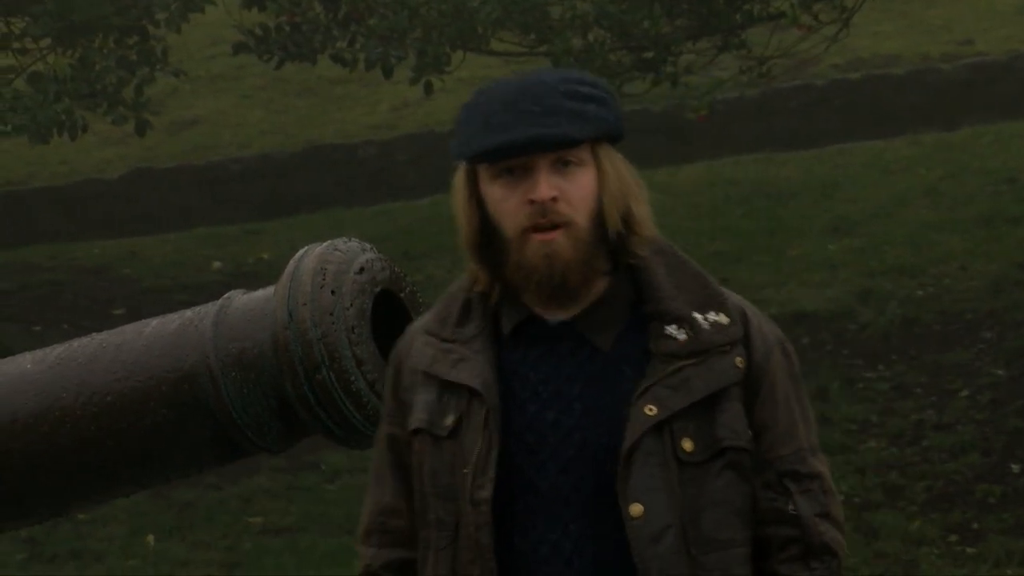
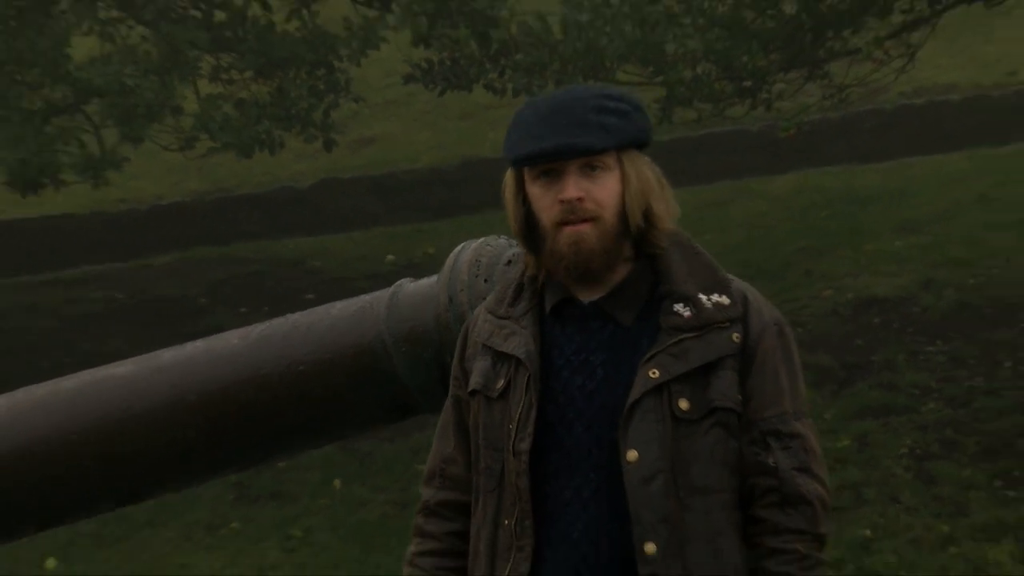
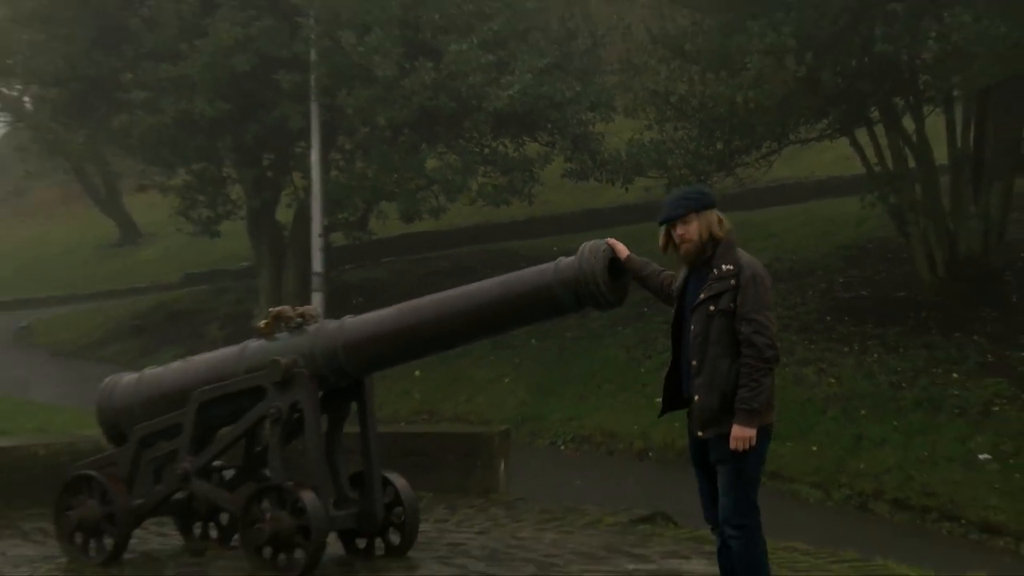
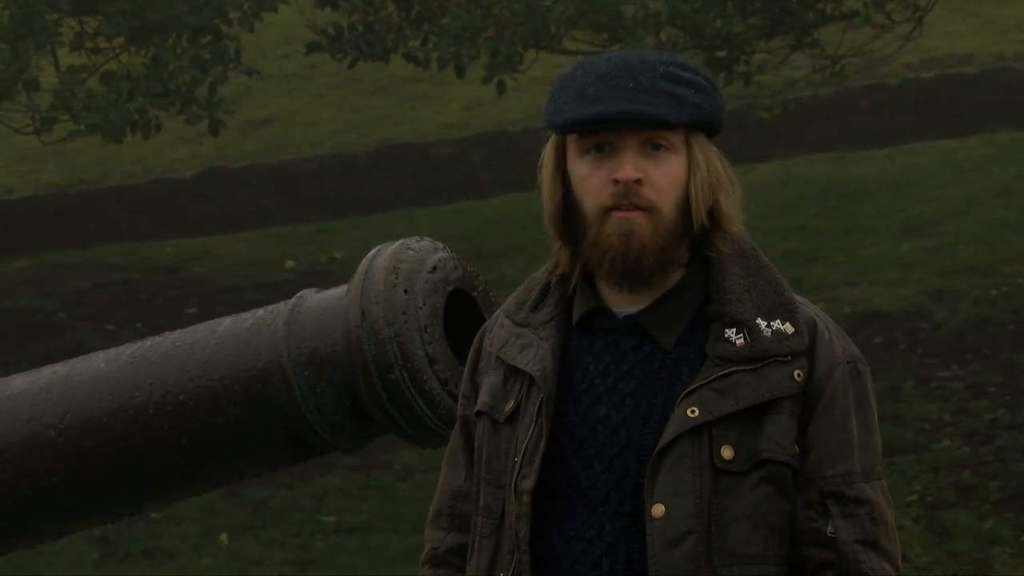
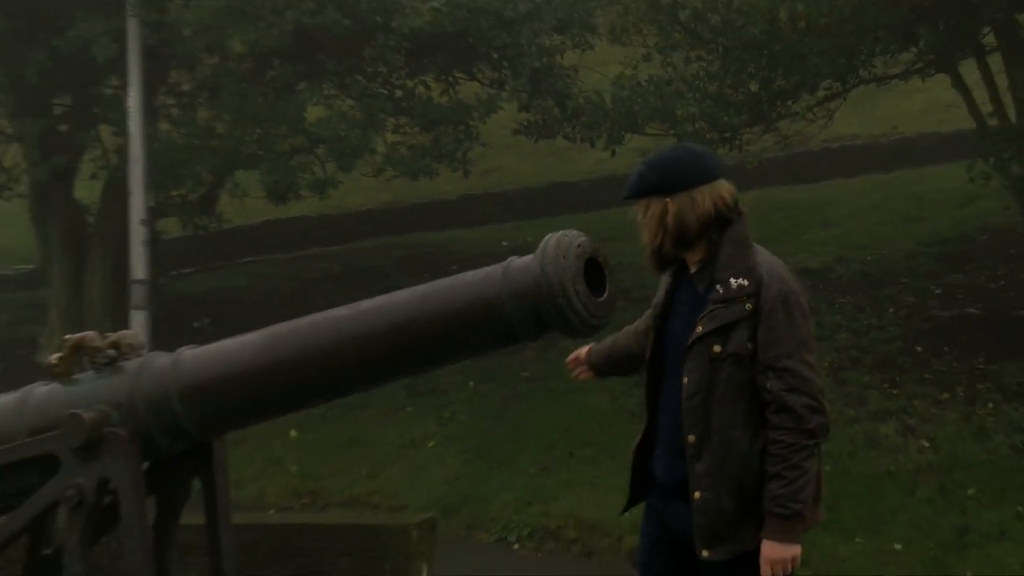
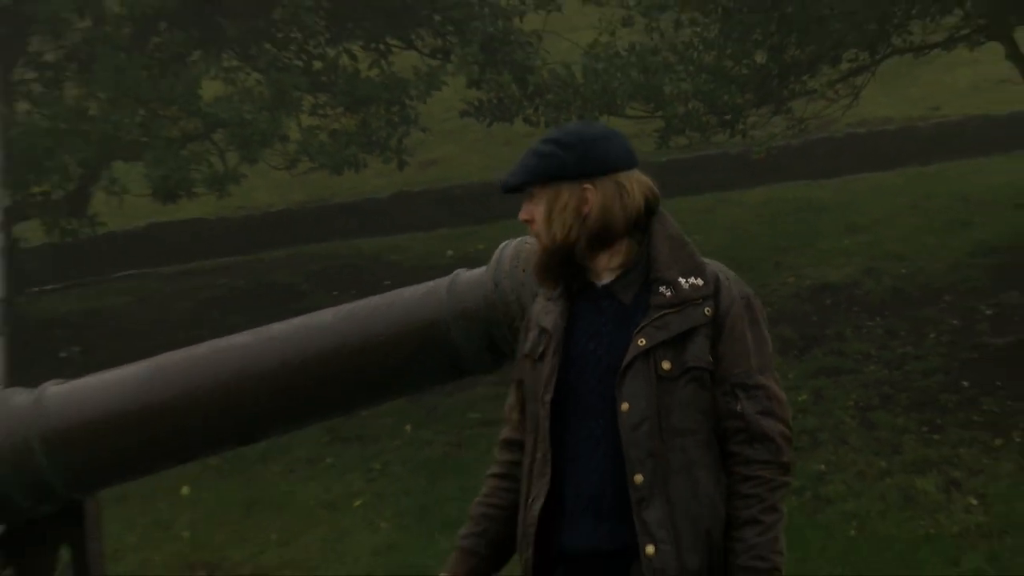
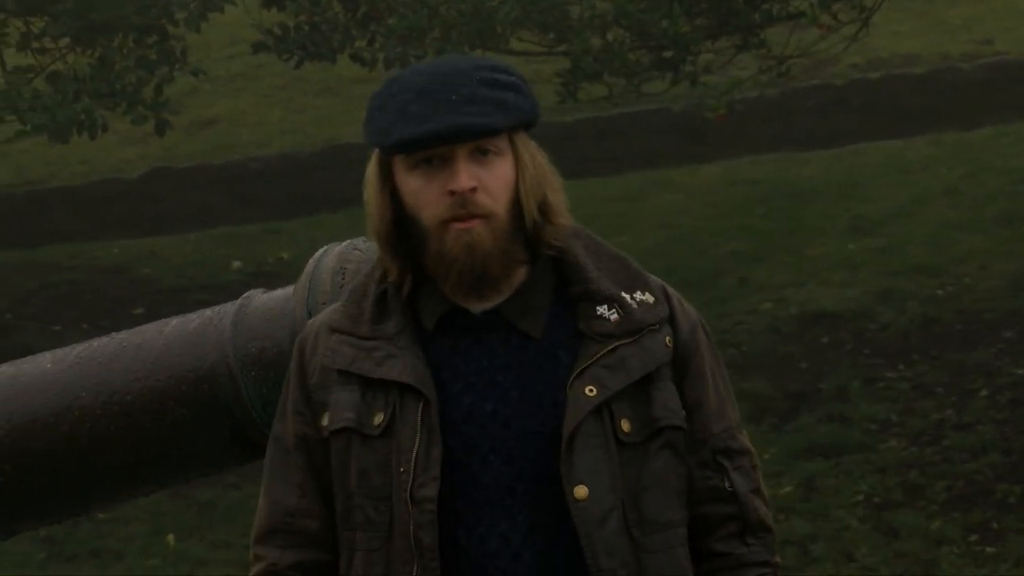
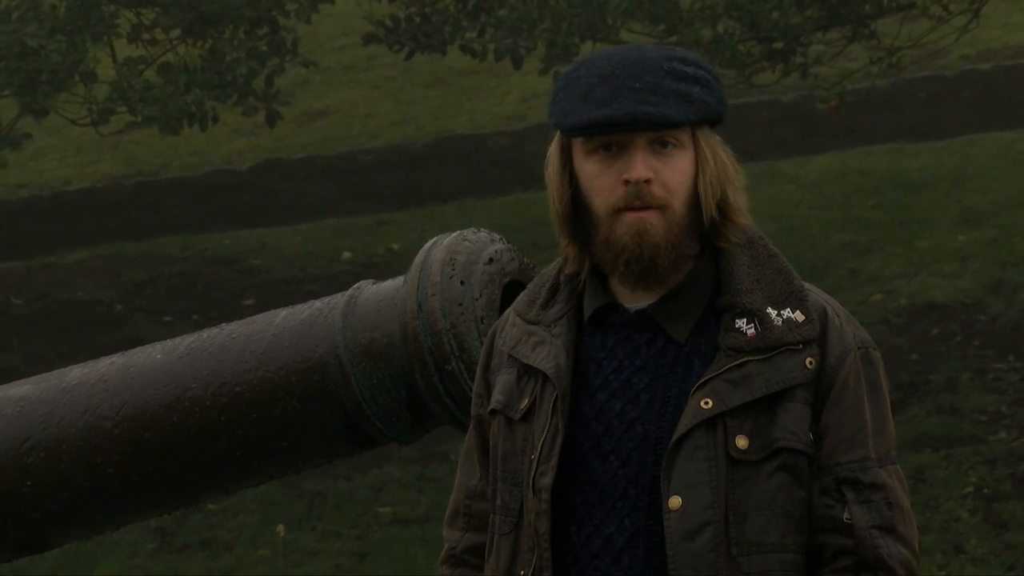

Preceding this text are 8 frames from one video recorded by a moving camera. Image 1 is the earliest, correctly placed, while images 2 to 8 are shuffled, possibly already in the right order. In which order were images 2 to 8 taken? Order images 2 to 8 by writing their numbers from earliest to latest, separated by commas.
7, 4, 8, 2, 6, 5, 3
